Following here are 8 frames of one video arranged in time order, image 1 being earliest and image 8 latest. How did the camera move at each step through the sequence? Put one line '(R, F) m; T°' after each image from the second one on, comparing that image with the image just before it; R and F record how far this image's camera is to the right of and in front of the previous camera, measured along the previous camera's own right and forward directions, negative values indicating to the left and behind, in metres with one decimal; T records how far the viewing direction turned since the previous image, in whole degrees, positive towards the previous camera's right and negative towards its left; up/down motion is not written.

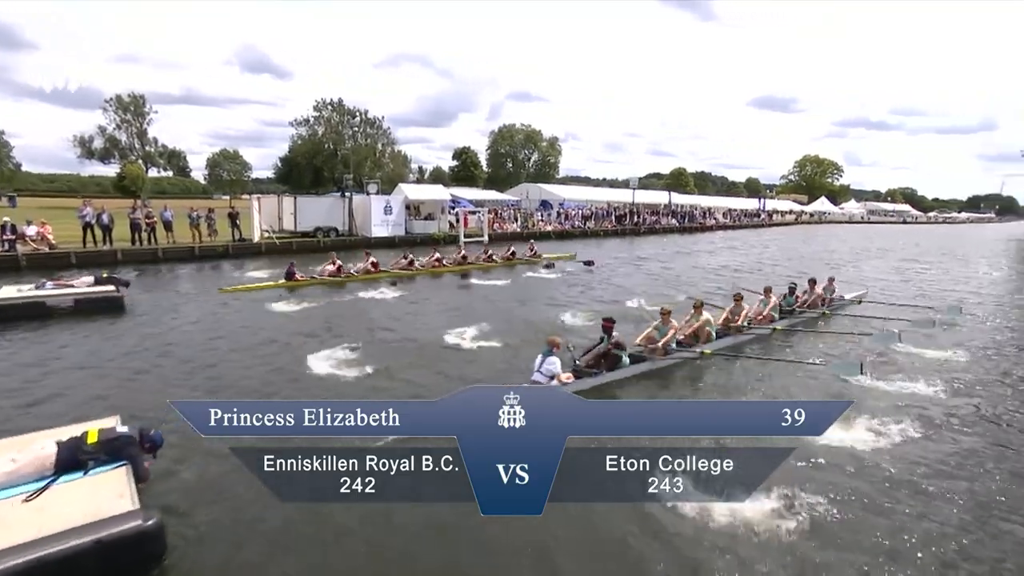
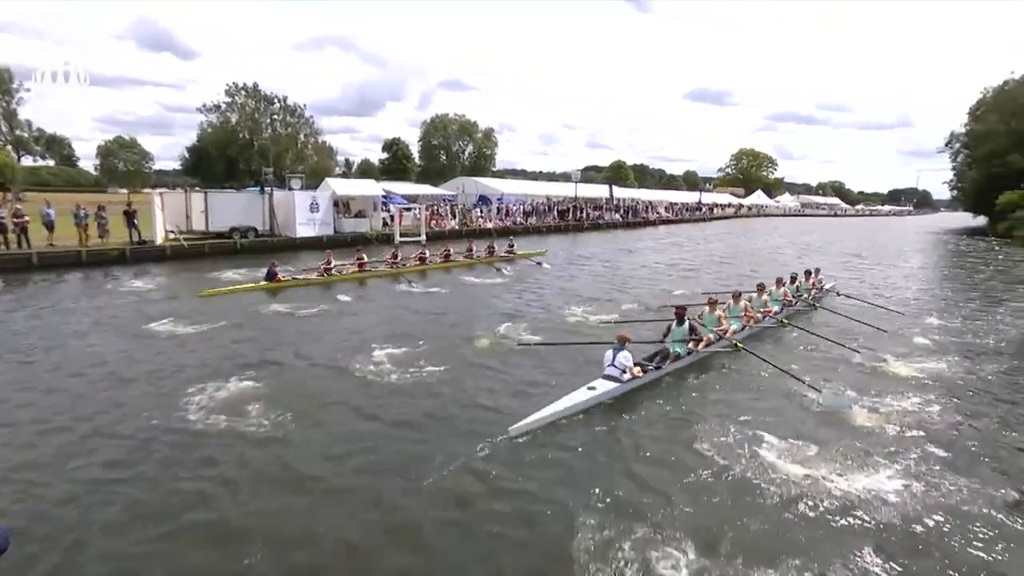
(-0.5, +1.7) m; +7°
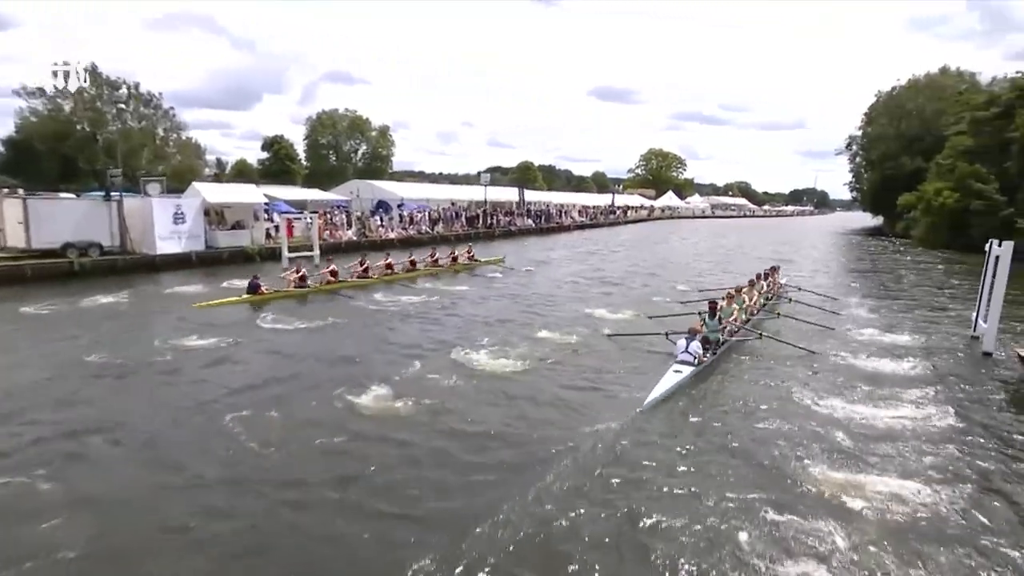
(-0.5, +3.0) m; +10°
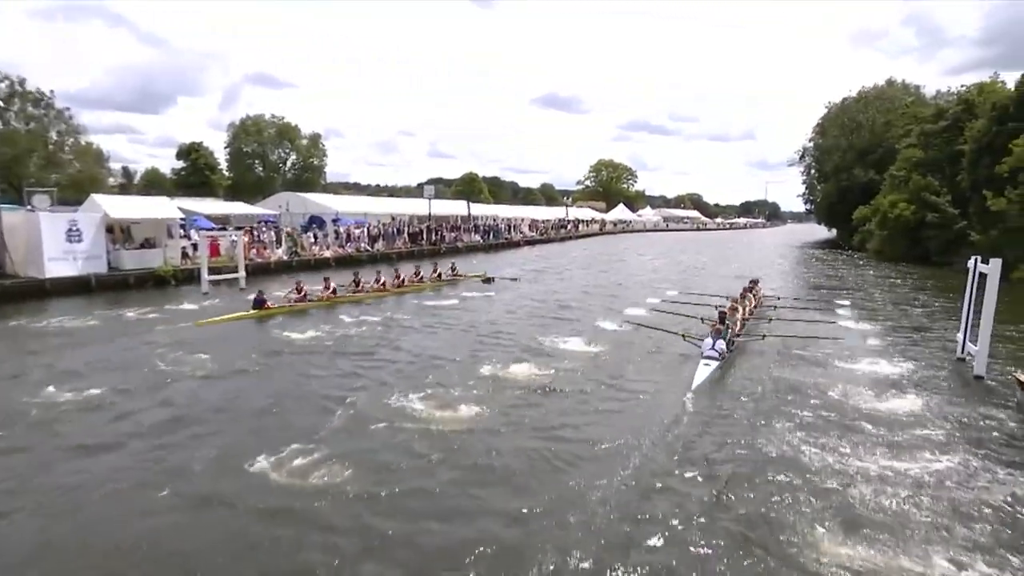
(-0.4, +2.3) m; +6°
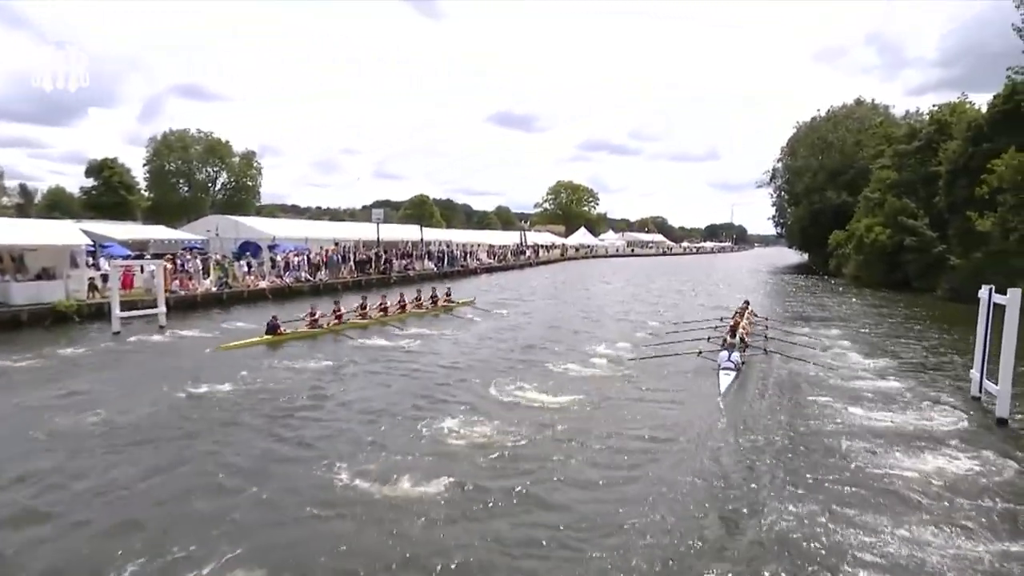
(-0.4, +2.7) m; +5°
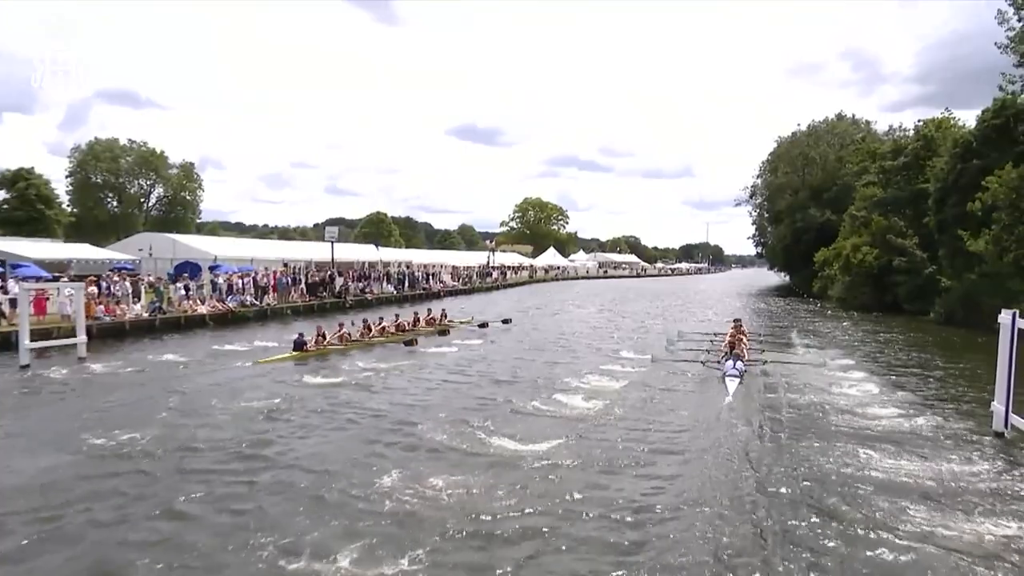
(-0.2, +2.4) m; +4°
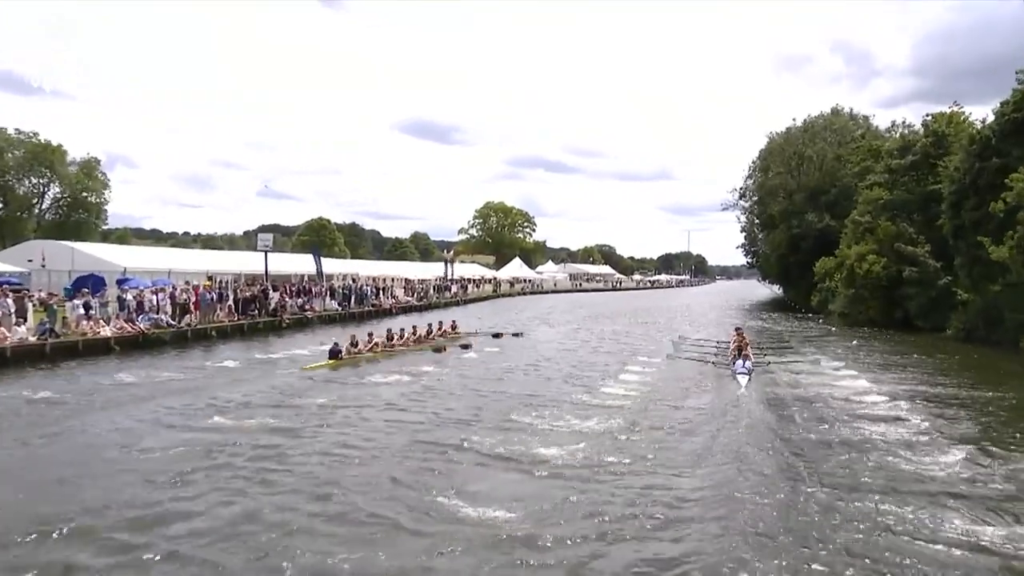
(-0.4, +3.8) m; +4°
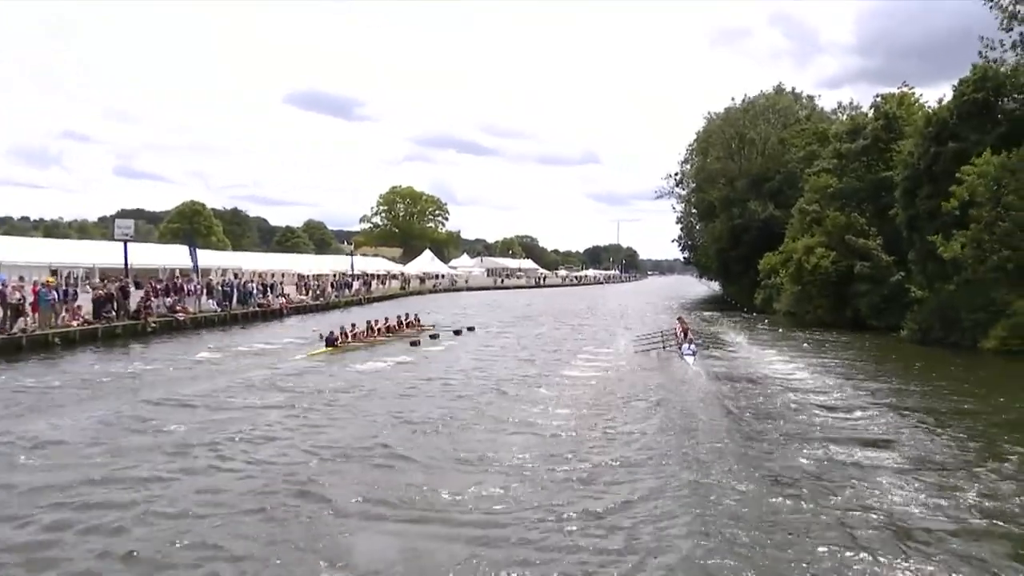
(+0.6, +3.6) m; +7°
